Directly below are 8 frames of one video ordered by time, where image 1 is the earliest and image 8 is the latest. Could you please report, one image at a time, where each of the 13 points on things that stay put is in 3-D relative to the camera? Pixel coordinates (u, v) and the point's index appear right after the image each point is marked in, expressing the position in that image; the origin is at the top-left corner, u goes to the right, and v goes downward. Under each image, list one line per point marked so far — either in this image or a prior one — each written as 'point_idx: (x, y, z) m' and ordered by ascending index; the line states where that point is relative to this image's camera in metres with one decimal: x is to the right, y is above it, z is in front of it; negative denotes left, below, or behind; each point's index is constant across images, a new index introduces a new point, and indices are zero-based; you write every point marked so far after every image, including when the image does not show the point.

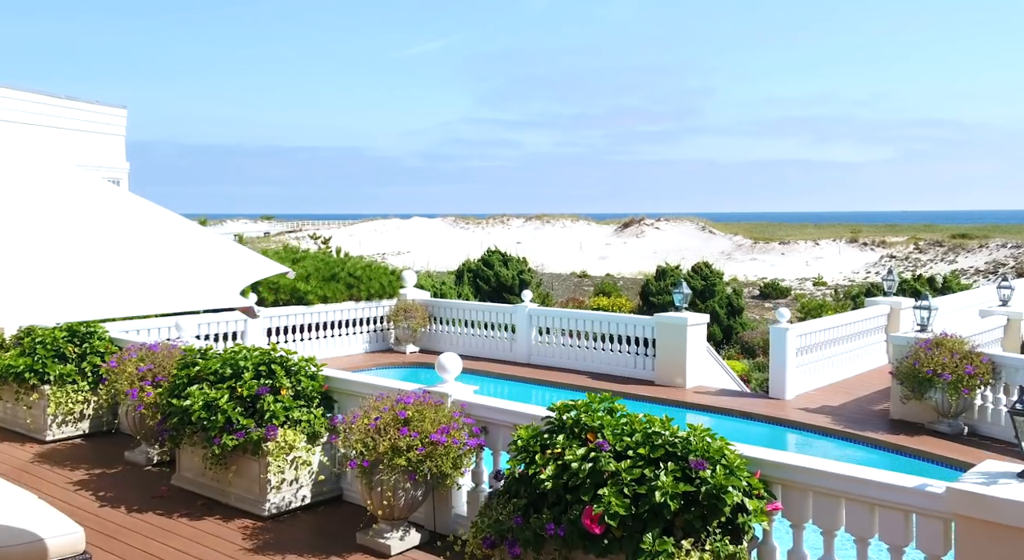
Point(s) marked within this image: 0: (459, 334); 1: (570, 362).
0: (-0.6, -0.6, +10.8) m
1: (+0.6, -0.9, +10.1) m
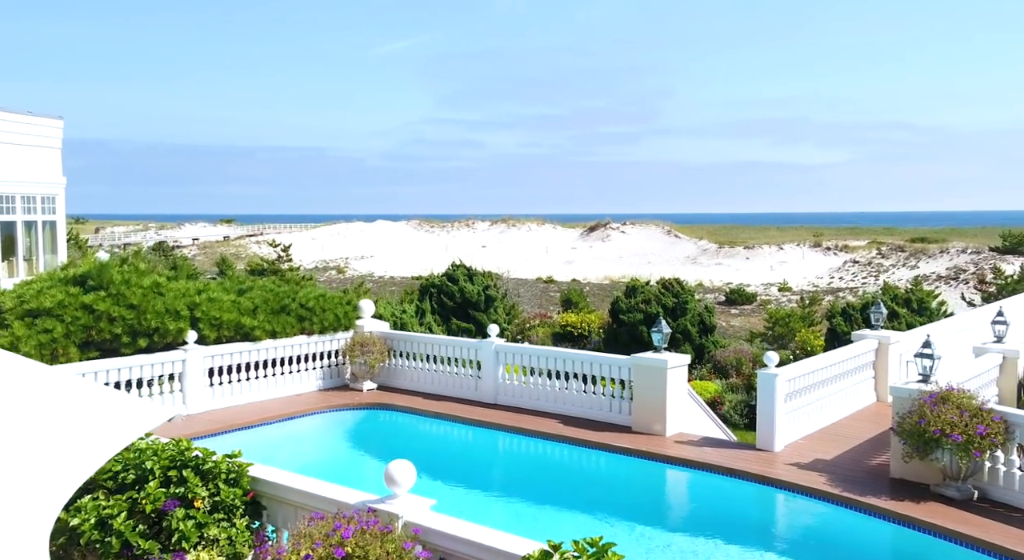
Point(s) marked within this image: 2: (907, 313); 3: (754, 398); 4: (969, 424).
0: (-0.9, -0.9, +9.9) m
1: (+0.2, -1.2, +9.3) m
2: (+7.3, -0.6, +17.9) m
3: (+4.2, -1.9, +16.9) m
4: (+3.4, -1.1, +7.3) m
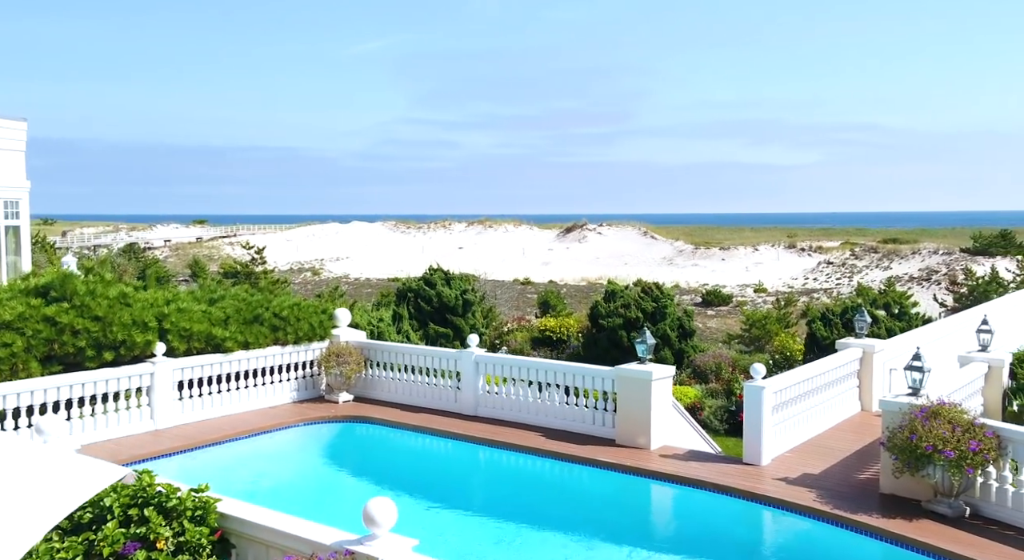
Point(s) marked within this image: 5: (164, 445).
0: (-1.1, -1.0, +9.7) m
1: (+0.1, -1.3, +9.1) m
2: (+6.9, -0.7, +17.9) m
3: (+3.8, -2.0, +16.7) m
4: (+3.3, -1.2, +7.1) m
5: (-2.8, -1.3, +7.8) m
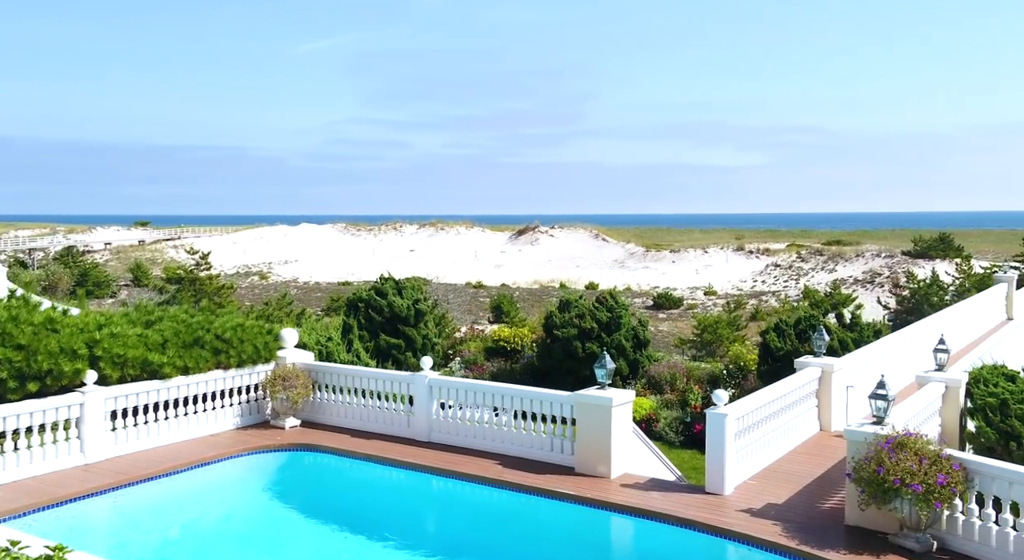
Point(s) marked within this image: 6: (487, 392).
0: (-1.6, -1.2, +9.3) m
1: (-0.3, -1.5, +8.8) m
2: (+6.0, -0.9, +17.9) m
3: (+3.0, -2.2, +16.6) m
4: (+3.0, -1.4, +6.9) m
5: (-3.1, -1.5, +7.3) m
6: (-0.2, -1.0, +8.6) m
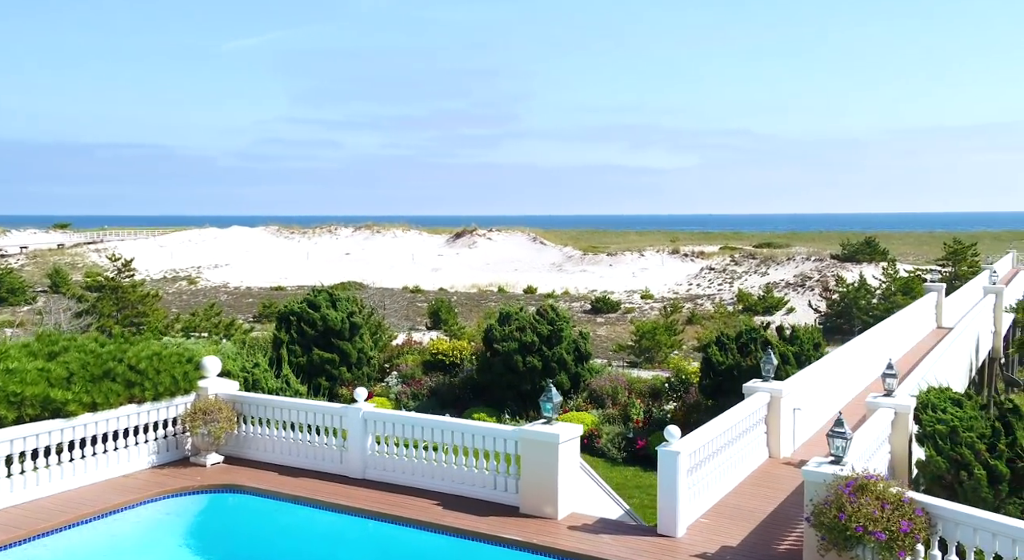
0: (-2.1, -1.4, +8.6) m
1: (-0.8, -1.7, +8.2) m
2: (+4.9, -1.2, +17.7) m
3: (+2.0, -2.5, +16.2) m
4: (+2.6, -1.6, +6.6) m
5: (-3.5, -1.7, +6.6) m
6: (-0.7, -1.2, +8.1) m
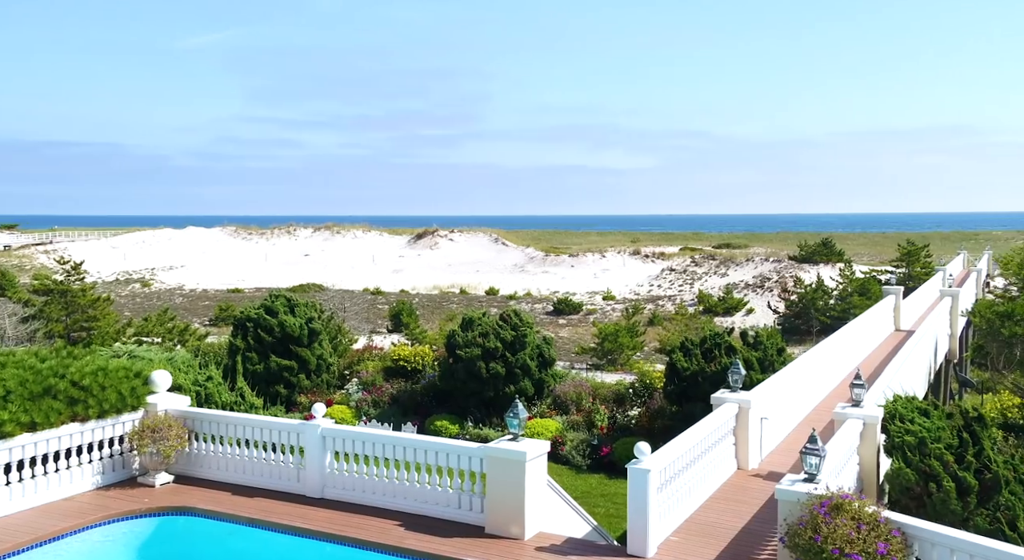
0: (-2.4, -1.5, +8.2) m
1: (-1.1, -1.8, +7.9) m
2: (+4.3, -1.3, +17.6) m
3: (+1.4, -2.6, +16.0) m
4: (+2.4, -1.7, +6.4) m
5: (-3.8, -1.8, +6.1) m
6: (-1.0, -1.3, +7.8) m
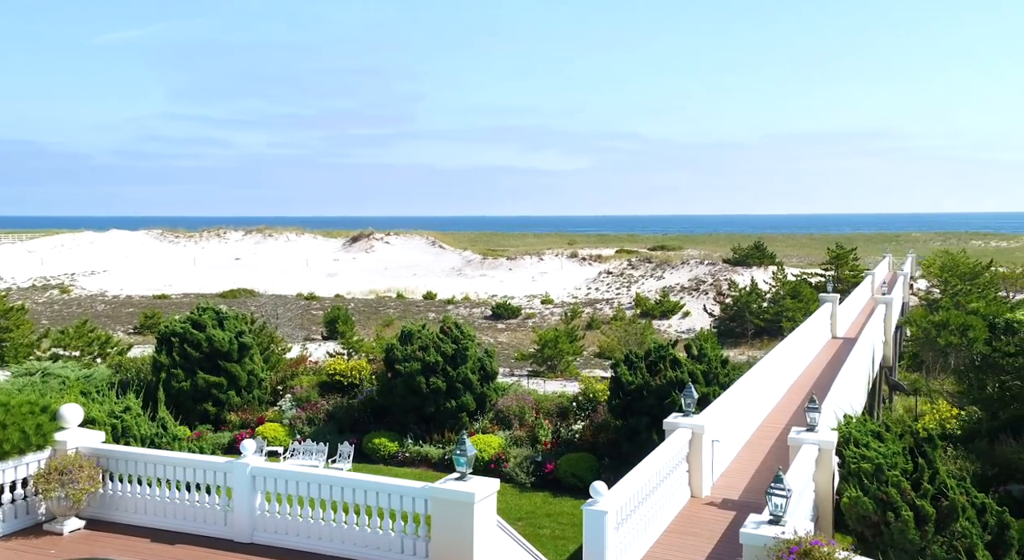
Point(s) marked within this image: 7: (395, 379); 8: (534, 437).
0: (-2.8, -1.7, +7.5) m
1: (-1.5, -2.0, +7.3) m
2: (+3.2, -1.5, +17.3) m
3: (+0.4, -2.8, +15.5) m
4: (+2.1, -1.9, +6.0) m
5: (-4.0, -2.0, +5.3) m
6: (-1.4, -1.5, +7.1) m
7: (-2.0, -1.7, +16.5) m
8: (+0.4, -2.6, +16.1) m
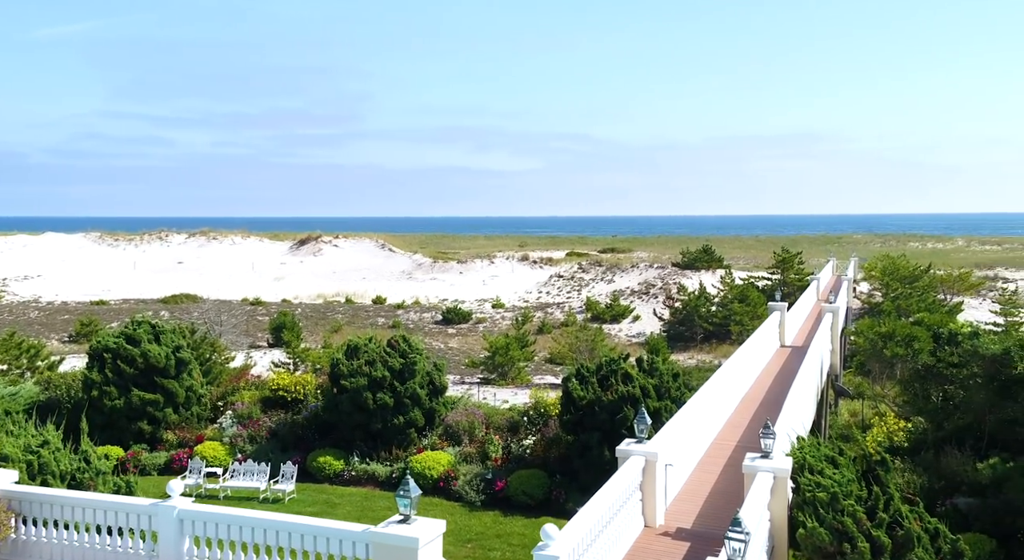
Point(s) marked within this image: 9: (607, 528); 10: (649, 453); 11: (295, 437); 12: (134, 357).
0: (-3.2, -1.9, +7.0) m
1: (-1.9, -2.2, +6.8) m
2: (+2.3, -1.8, +17.1) m
3: (-0.4, -3.0, +15.1) m
4: (+1.7, -2.2, +5.7) m
5: (-4.3, -2.2, +4.7) m
6: (-1.8, -1.7, +6.7) m
7: (-2.8, -1.9, +16.0) m
8: (-0.5, -2.9, +15.7) m
9: (+0.8, -2.1, +8.3) m
10: (+1.4, -1.7, +9.7) m
11: (-3.7, -2.7, +16.4) m
12: (-5.7, -1.2, +14.6) m
